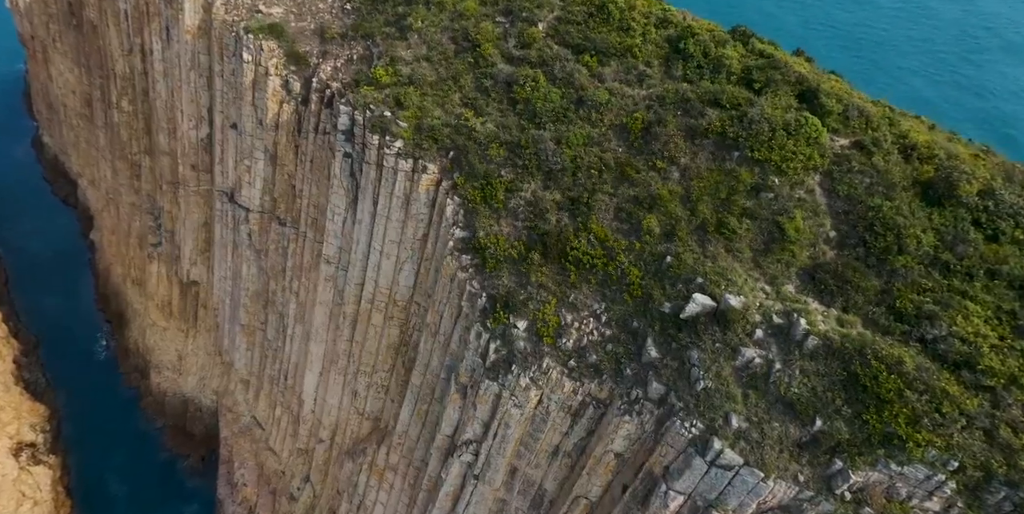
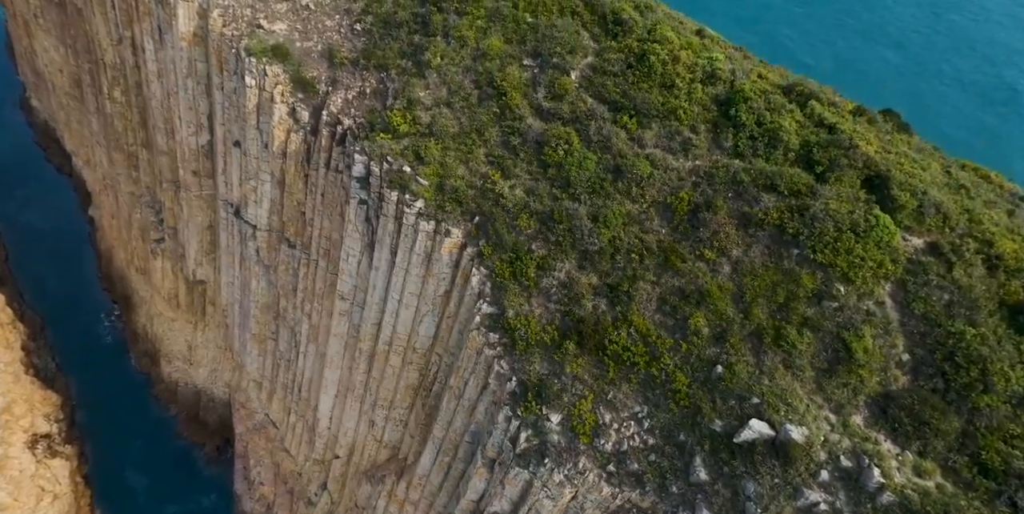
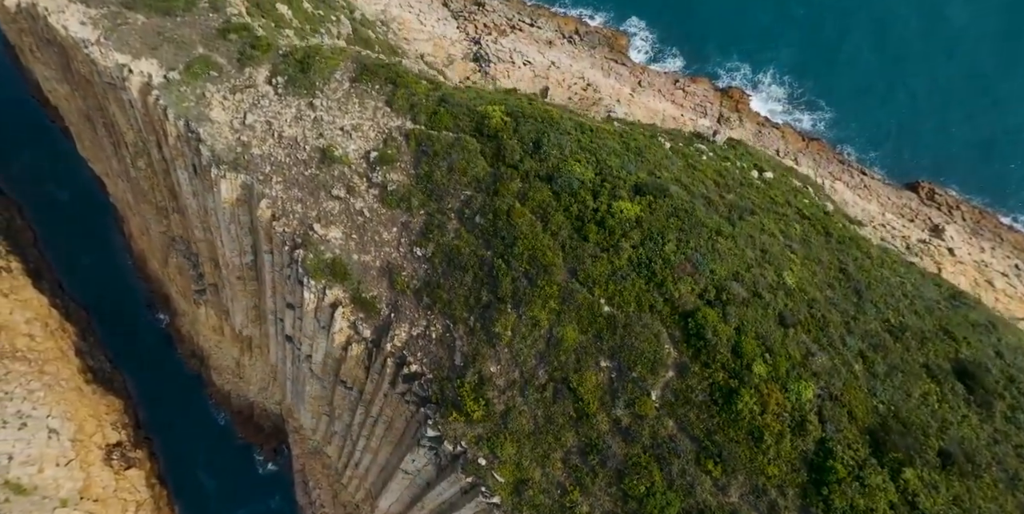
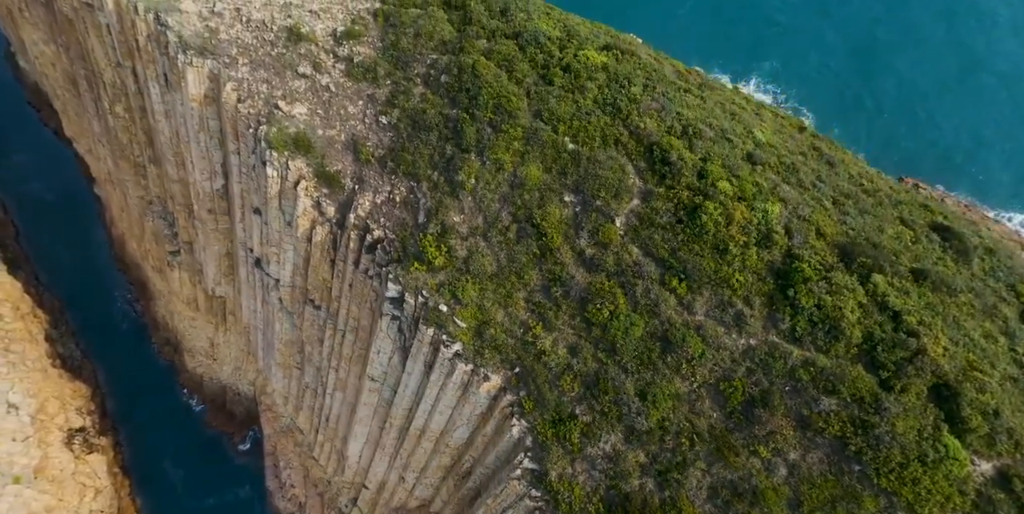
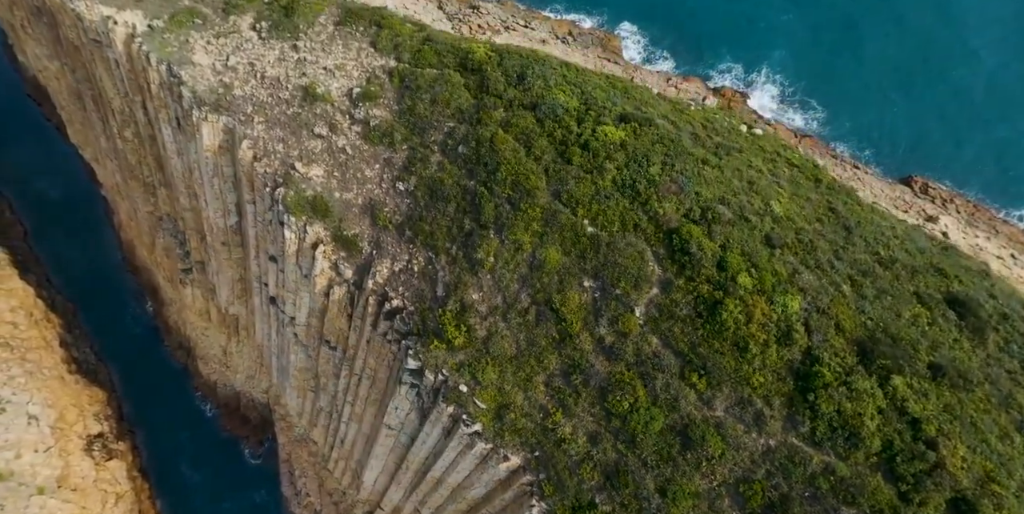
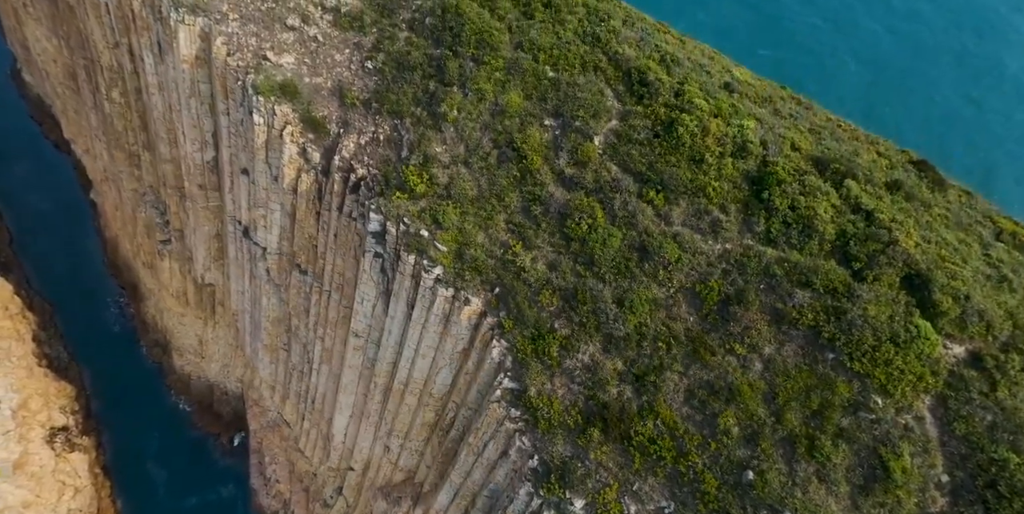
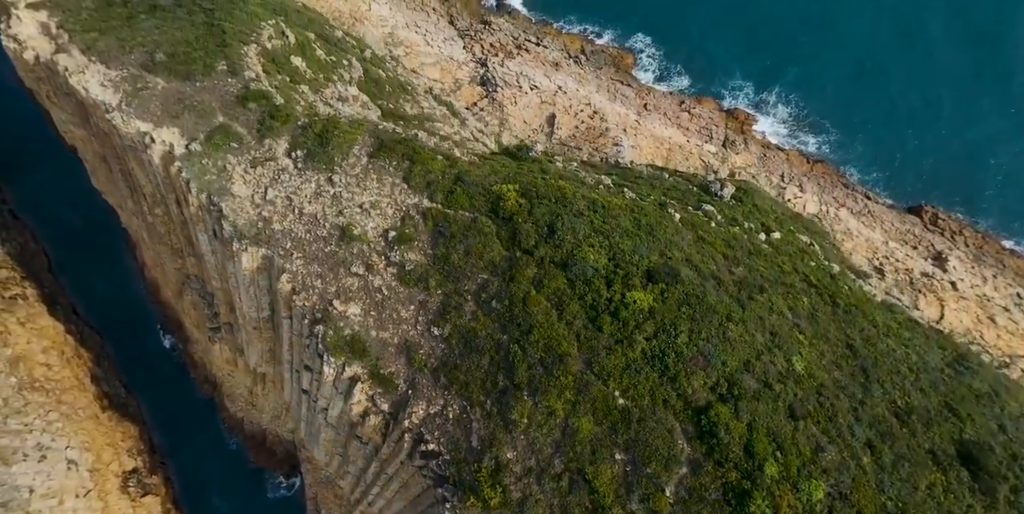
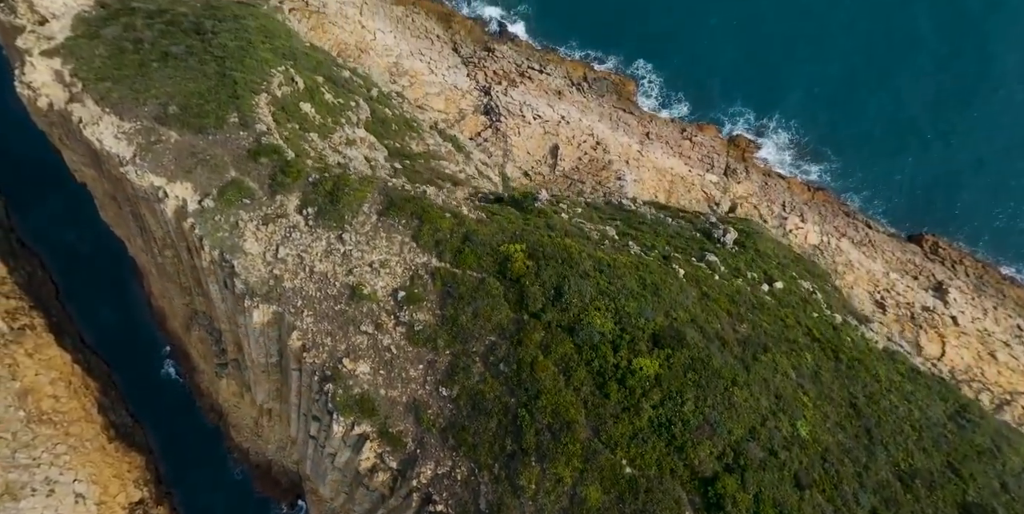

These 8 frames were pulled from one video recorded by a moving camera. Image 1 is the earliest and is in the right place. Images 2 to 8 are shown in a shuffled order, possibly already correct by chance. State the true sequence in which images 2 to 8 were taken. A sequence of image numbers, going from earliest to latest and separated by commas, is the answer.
2, 6, 4, 5, 3, 7, 8
